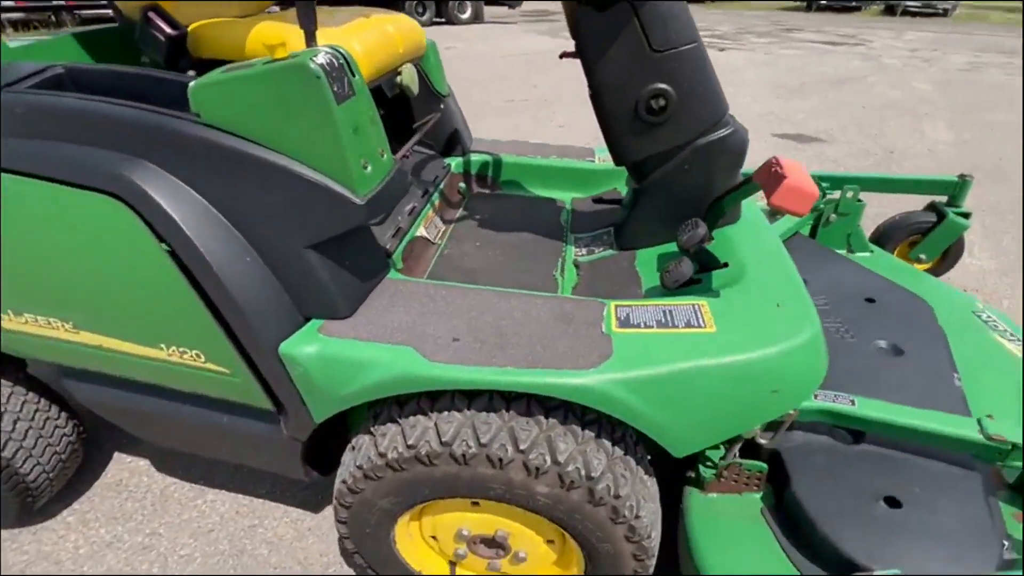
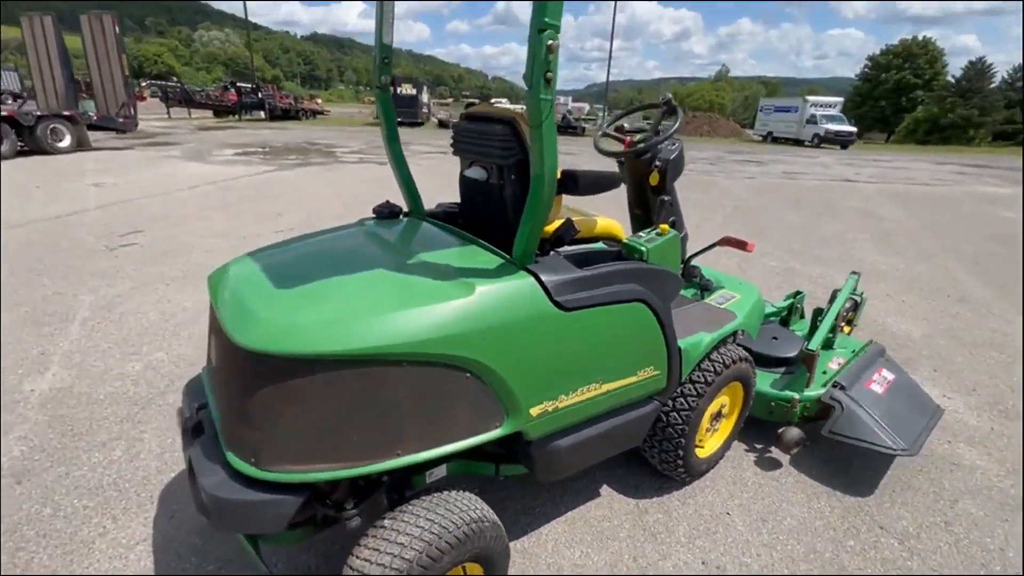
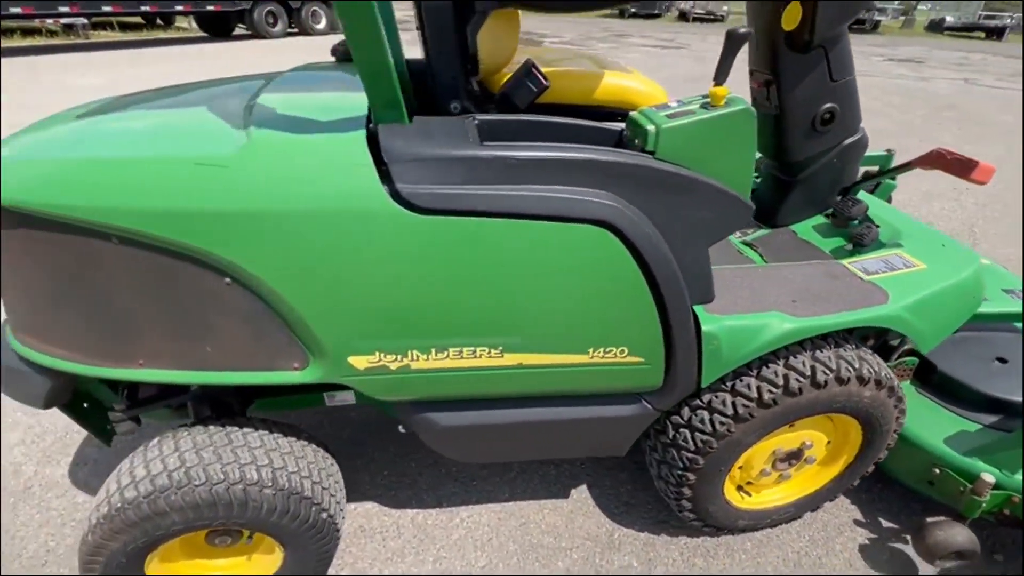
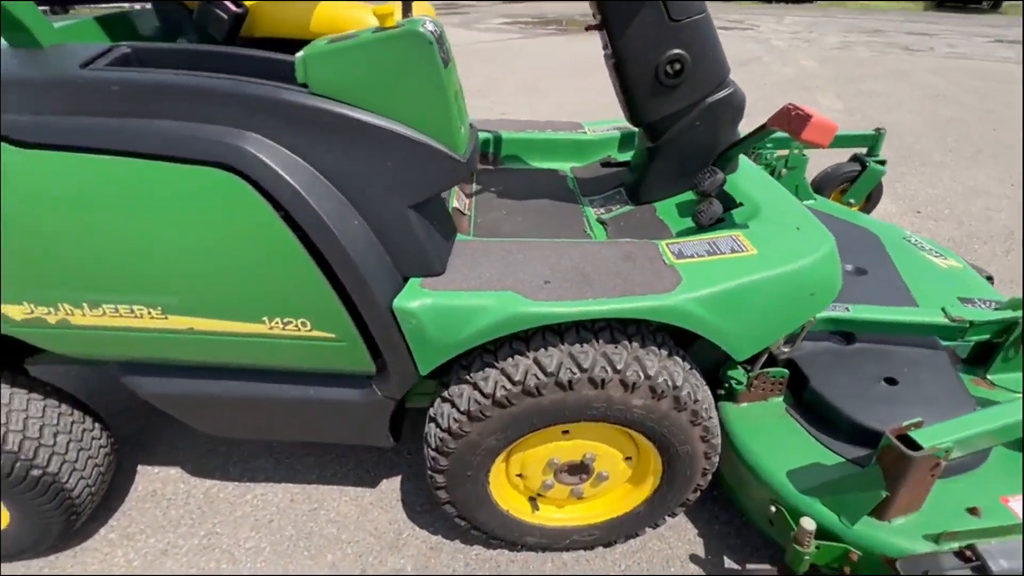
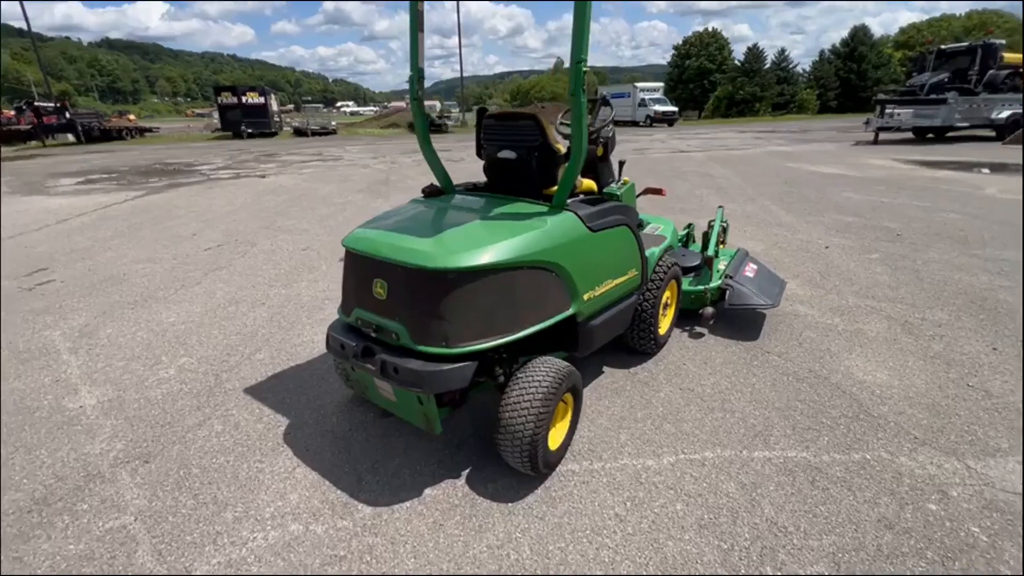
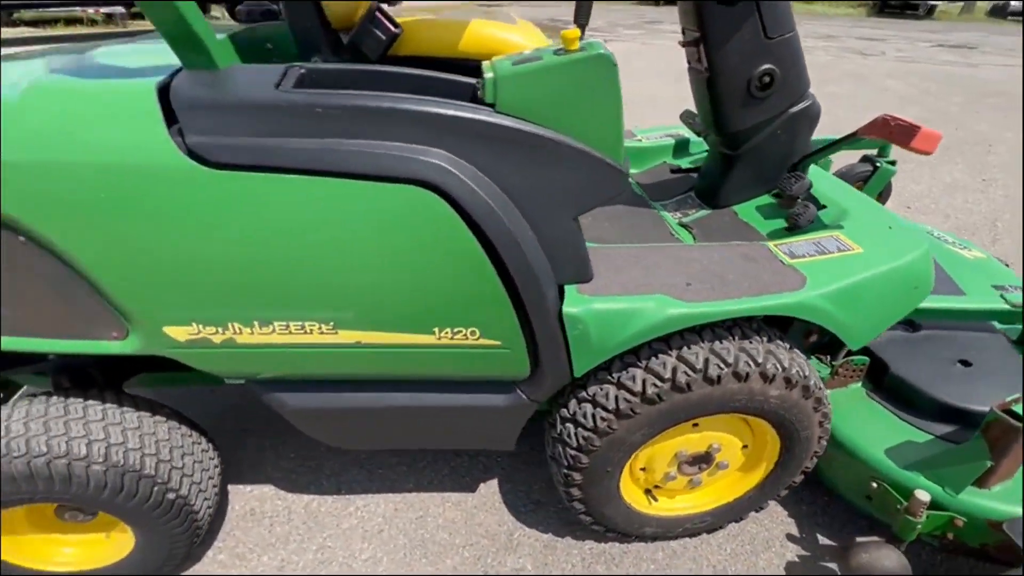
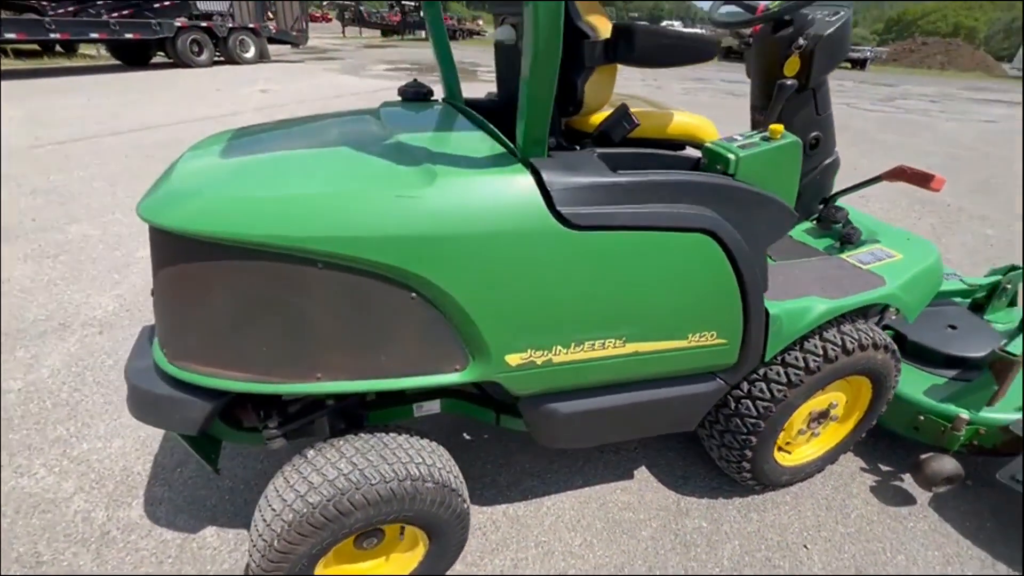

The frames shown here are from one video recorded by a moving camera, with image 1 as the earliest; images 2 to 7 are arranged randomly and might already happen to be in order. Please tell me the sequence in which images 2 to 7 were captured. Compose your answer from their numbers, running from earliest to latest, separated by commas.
4, 6, 3, 7, 2, 5
